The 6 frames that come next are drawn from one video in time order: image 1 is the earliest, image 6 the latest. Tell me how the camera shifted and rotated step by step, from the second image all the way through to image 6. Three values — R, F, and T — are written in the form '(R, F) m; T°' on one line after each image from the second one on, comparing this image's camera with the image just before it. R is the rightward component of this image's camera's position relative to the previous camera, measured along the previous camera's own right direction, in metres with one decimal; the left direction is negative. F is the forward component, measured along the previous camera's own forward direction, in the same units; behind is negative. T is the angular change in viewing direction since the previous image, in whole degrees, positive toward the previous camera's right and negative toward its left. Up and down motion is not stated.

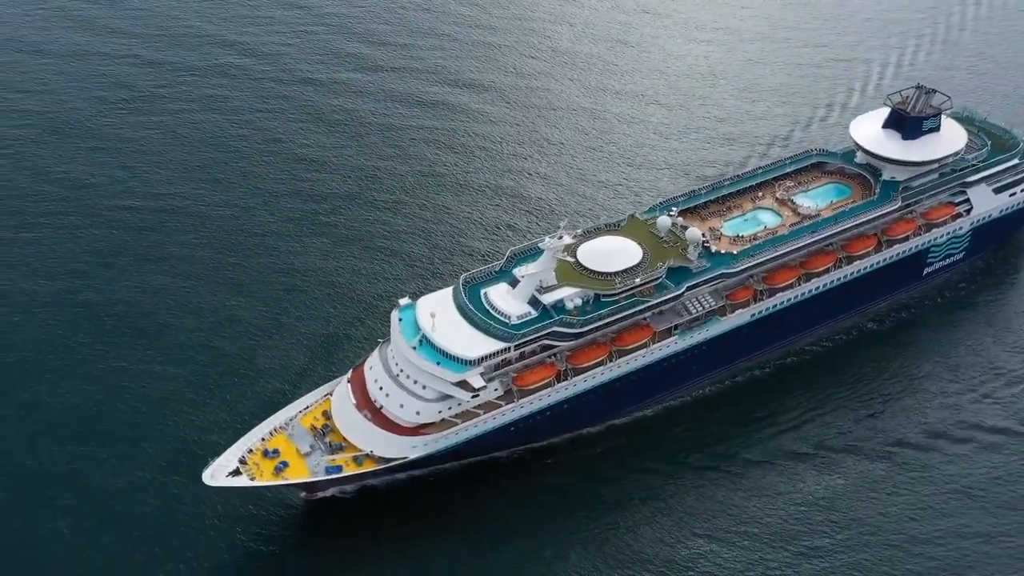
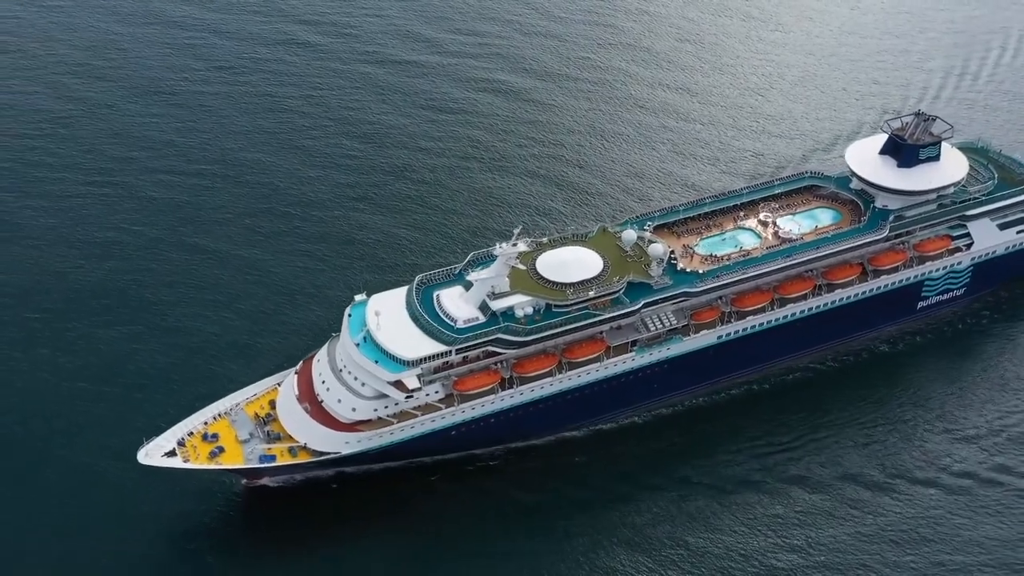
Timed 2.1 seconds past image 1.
(+5.9, -0.7) m; -3°
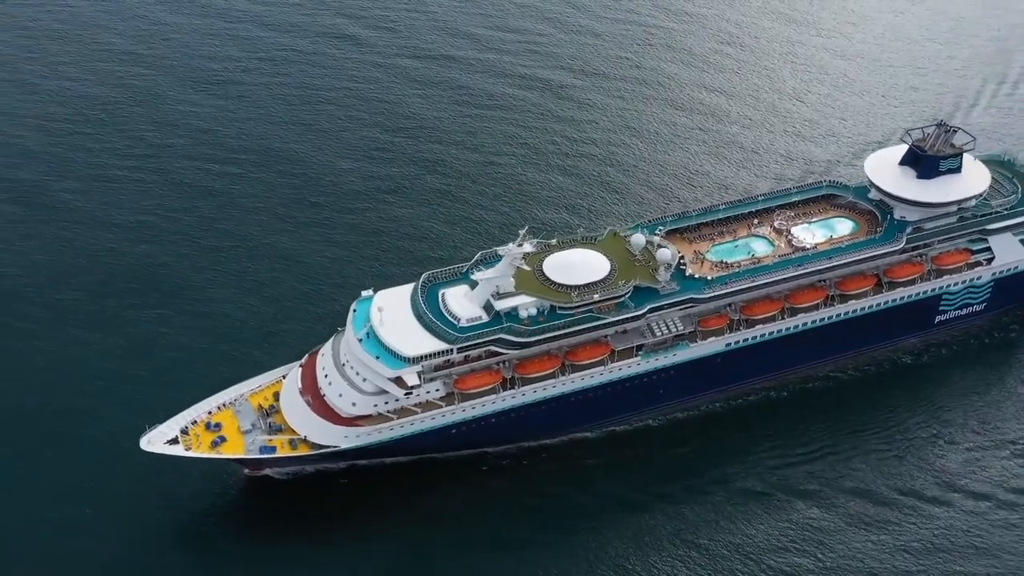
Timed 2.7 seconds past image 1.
(+1.5, +0.1) m; -2°
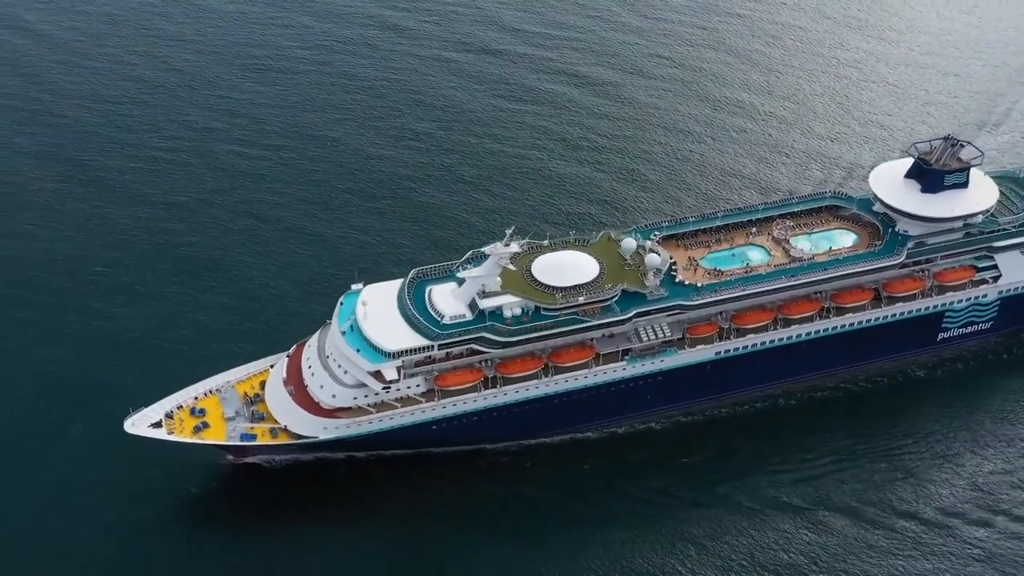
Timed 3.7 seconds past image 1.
(+3.0, 0.0) m; -2°
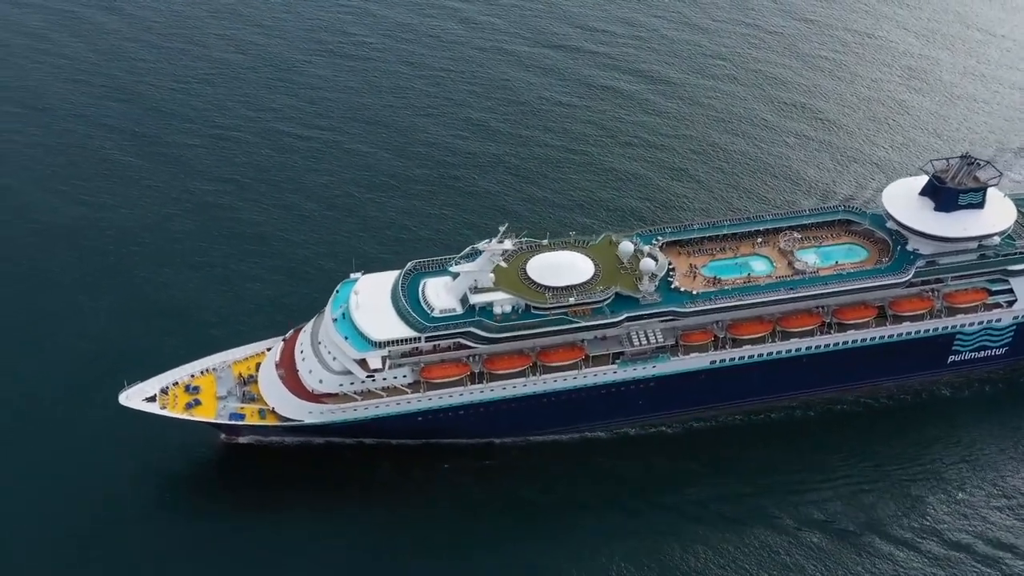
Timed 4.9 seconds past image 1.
(+3.4, -0.2) m; -3°
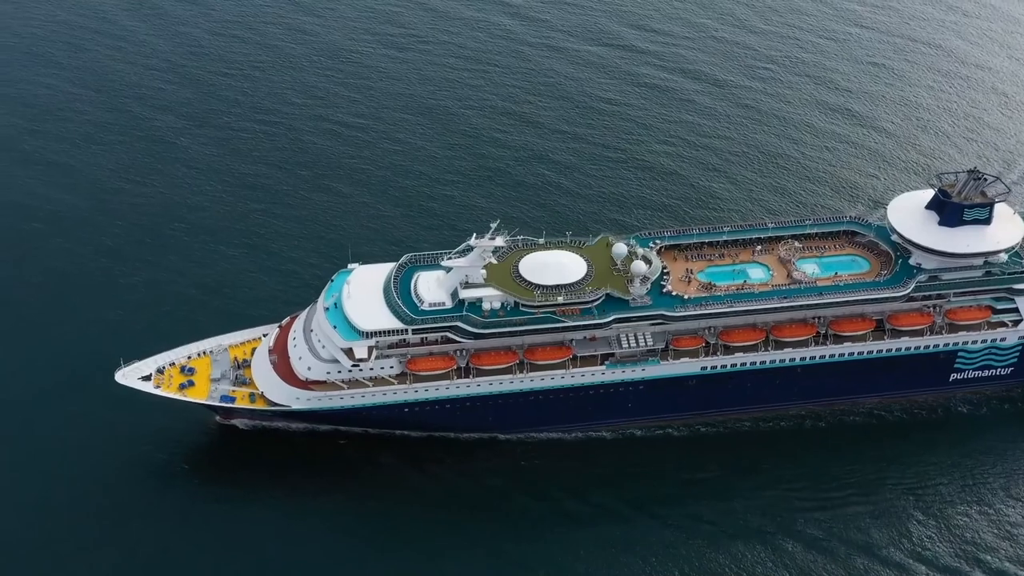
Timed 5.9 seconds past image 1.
(+2.8, -0.3) m; -2°
